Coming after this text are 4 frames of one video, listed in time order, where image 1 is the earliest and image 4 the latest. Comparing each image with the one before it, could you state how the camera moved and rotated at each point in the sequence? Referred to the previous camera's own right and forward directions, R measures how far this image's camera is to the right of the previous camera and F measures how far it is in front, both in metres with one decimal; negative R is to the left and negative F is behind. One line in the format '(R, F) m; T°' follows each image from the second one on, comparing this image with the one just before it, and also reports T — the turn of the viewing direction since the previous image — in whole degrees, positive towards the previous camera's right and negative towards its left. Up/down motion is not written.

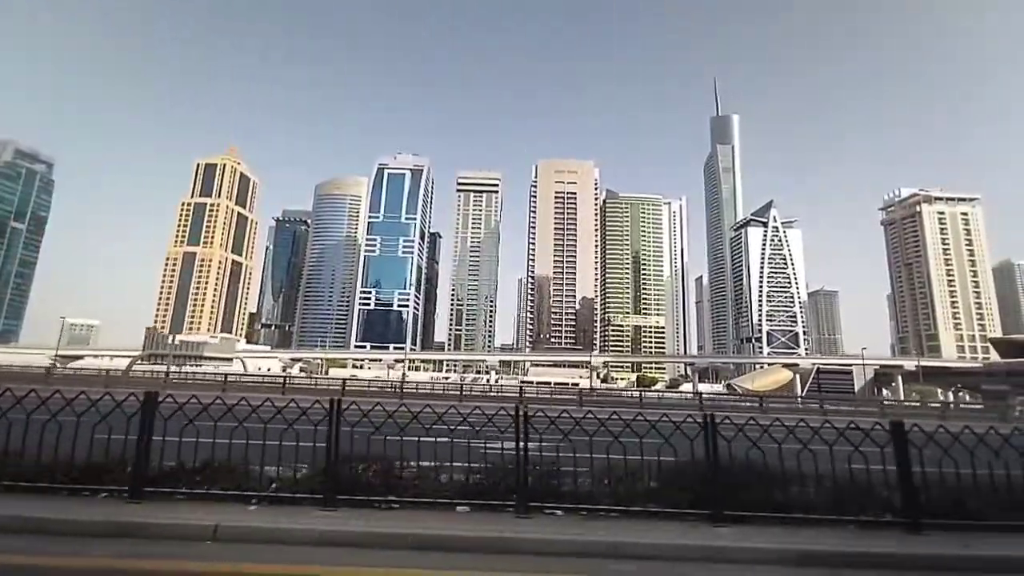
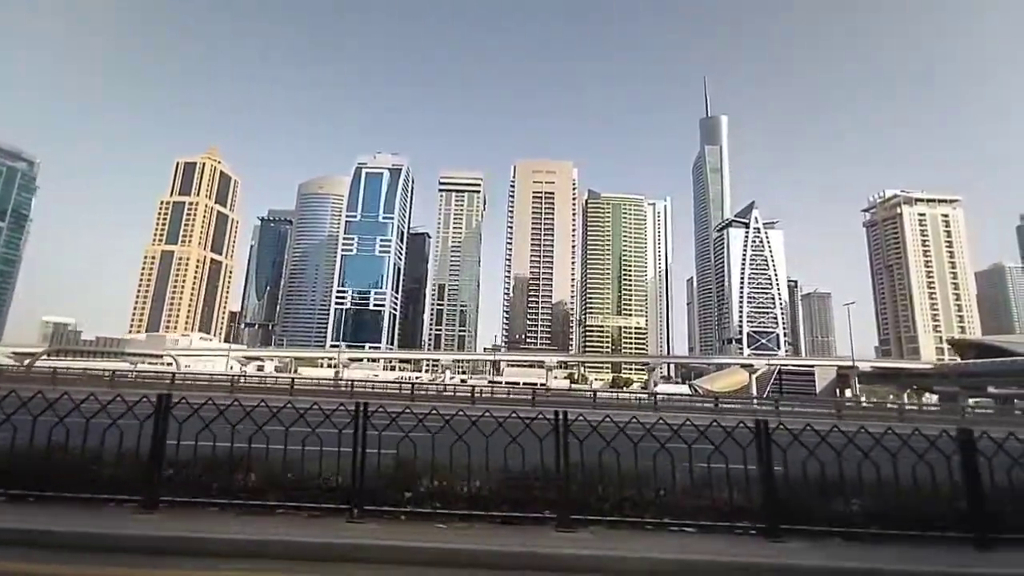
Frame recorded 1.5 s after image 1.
(+0.1, +0.3) m; +2°
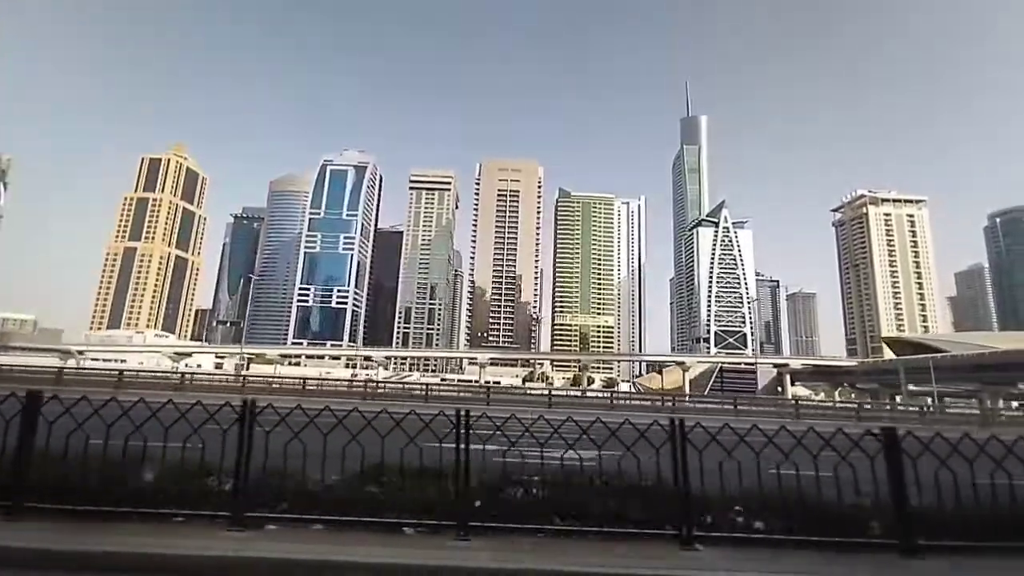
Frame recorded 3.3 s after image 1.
(+4.2, +0.2) m; 0°
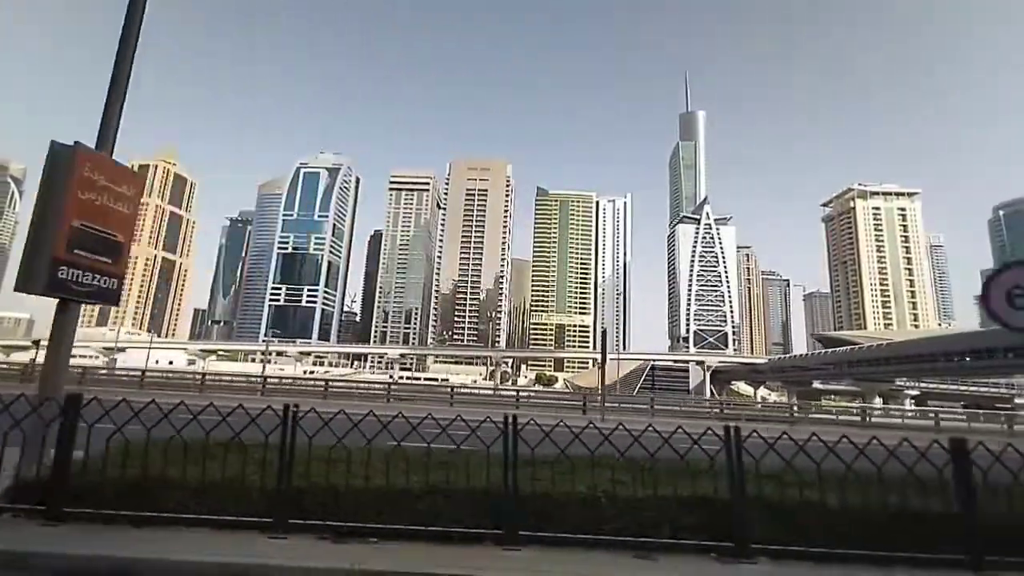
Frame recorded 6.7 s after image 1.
(+6.3, +0.3) m; -3°
